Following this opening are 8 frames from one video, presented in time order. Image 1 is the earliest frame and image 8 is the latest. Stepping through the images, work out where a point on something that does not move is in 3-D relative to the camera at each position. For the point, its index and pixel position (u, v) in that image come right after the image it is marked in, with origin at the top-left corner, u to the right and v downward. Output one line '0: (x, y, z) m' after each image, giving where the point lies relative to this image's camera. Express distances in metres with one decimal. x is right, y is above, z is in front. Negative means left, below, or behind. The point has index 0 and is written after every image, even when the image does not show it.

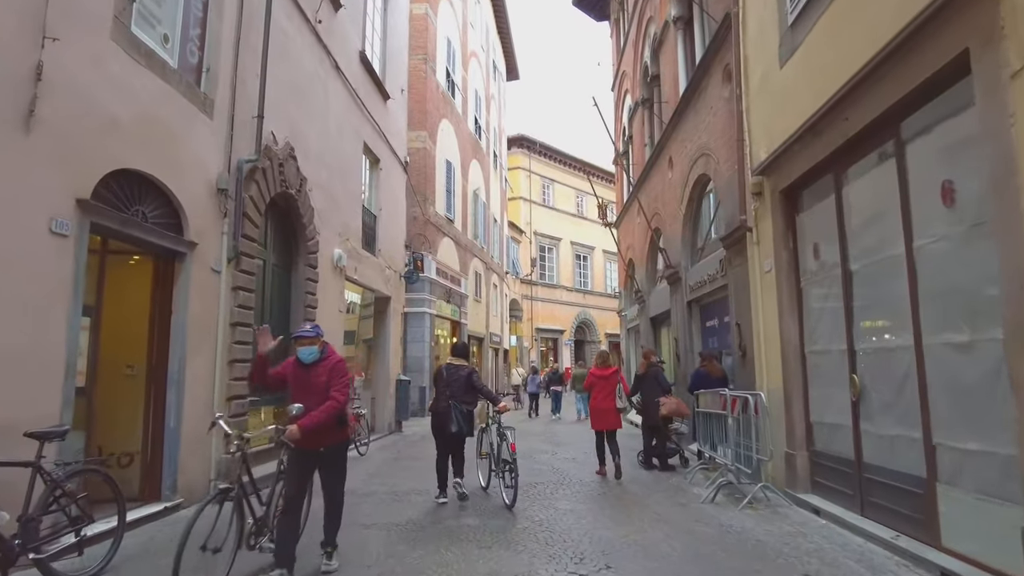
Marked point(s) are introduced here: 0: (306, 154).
0: (-3.1, +2.0, +9.8) m
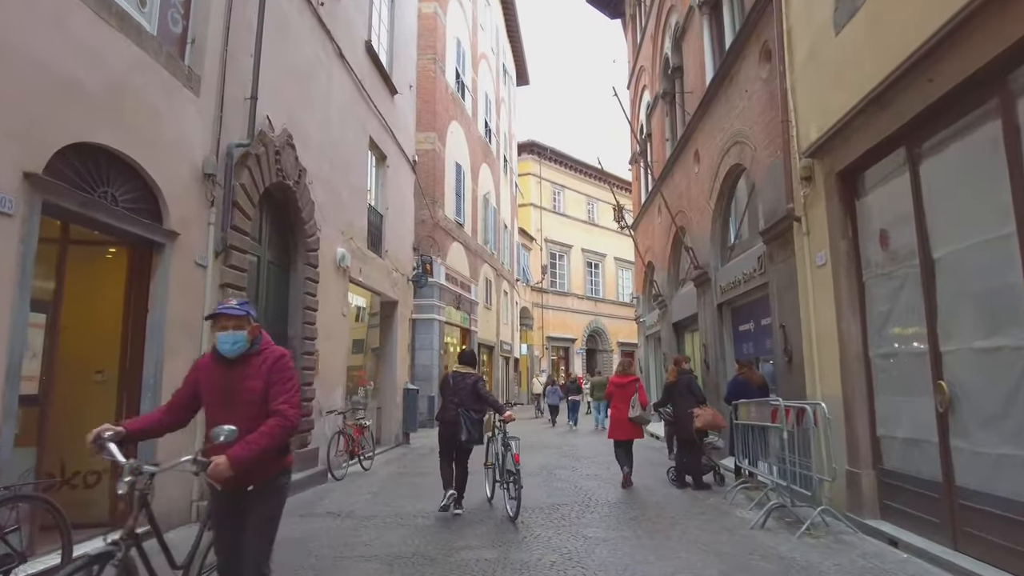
0: (-2.9, +2.0, +9.1) m
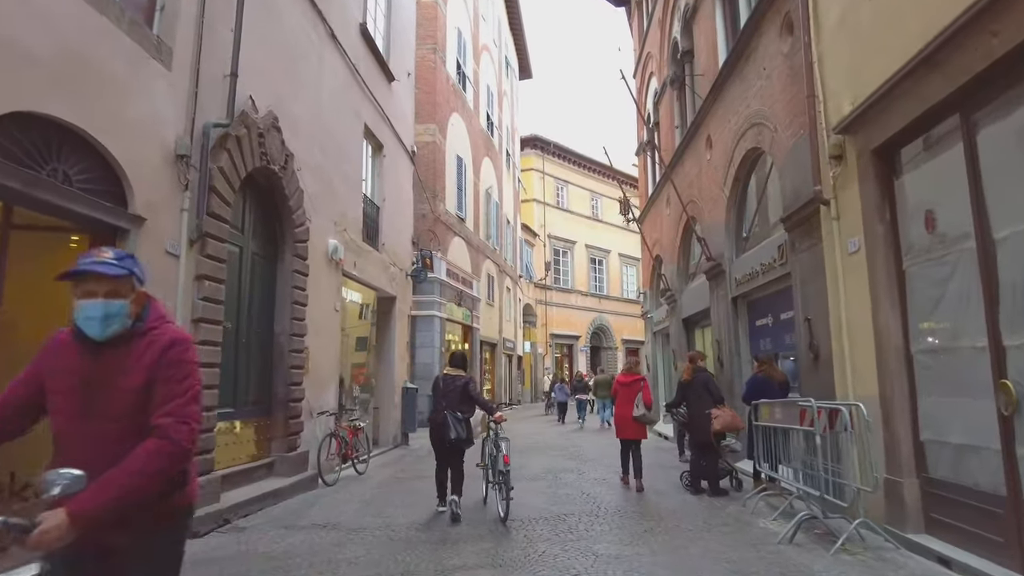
0: (-2.9, +2.1, +8.5) m
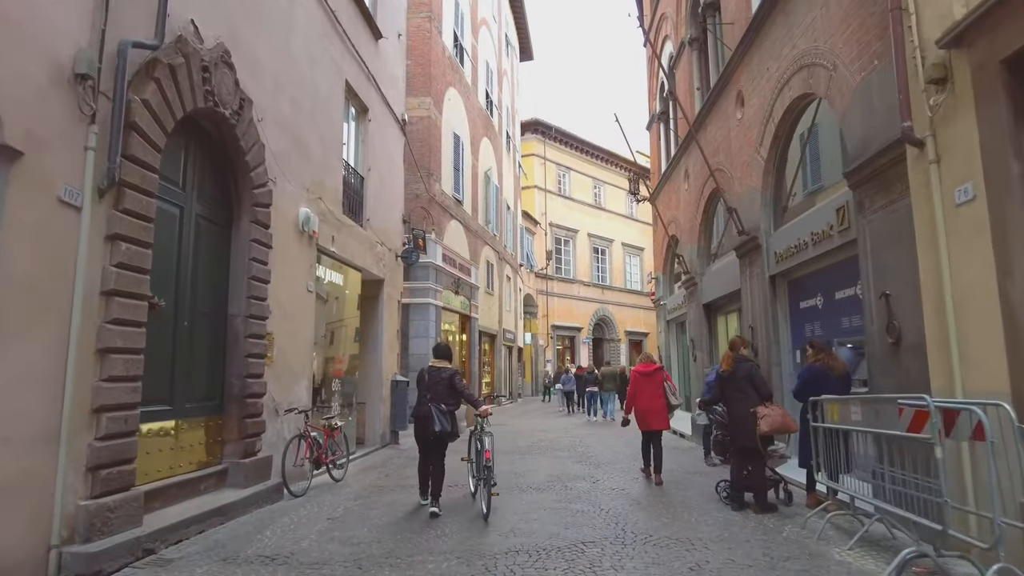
0: (-2.8, +2.4, +7.1) m
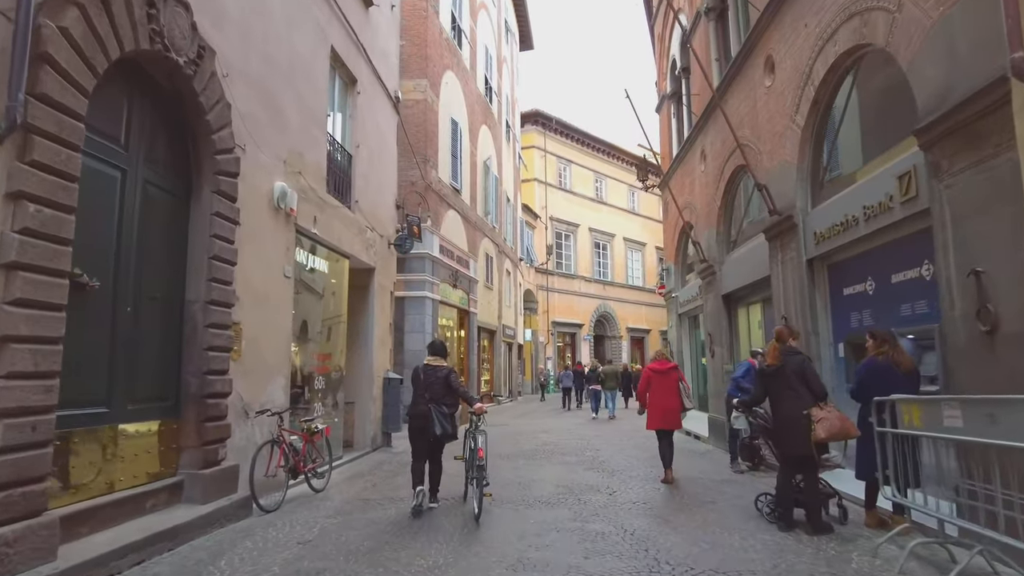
0: (-2.8, +2.6, +6.1) m
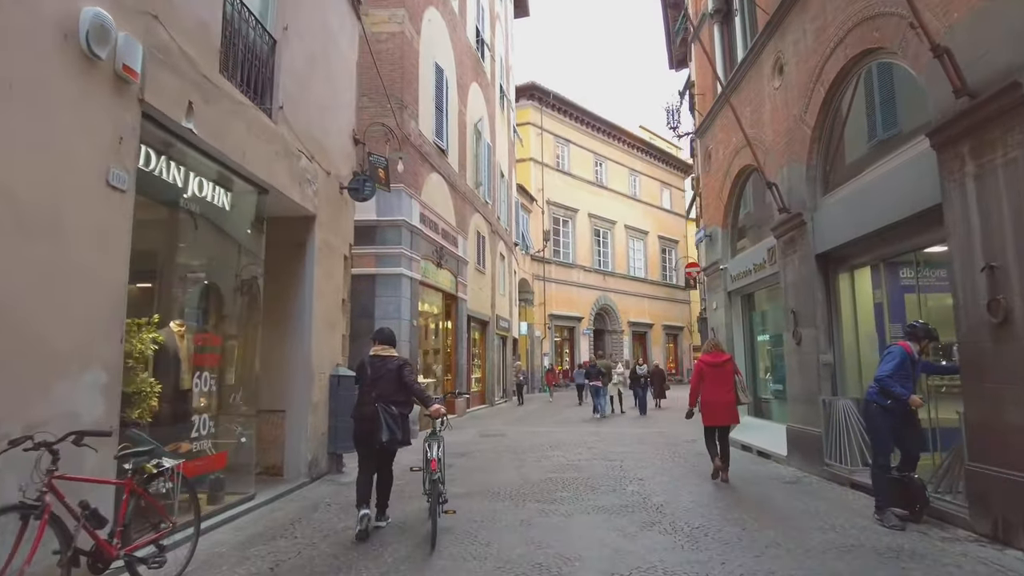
0: (-2.7, +3.1, +2.6) m
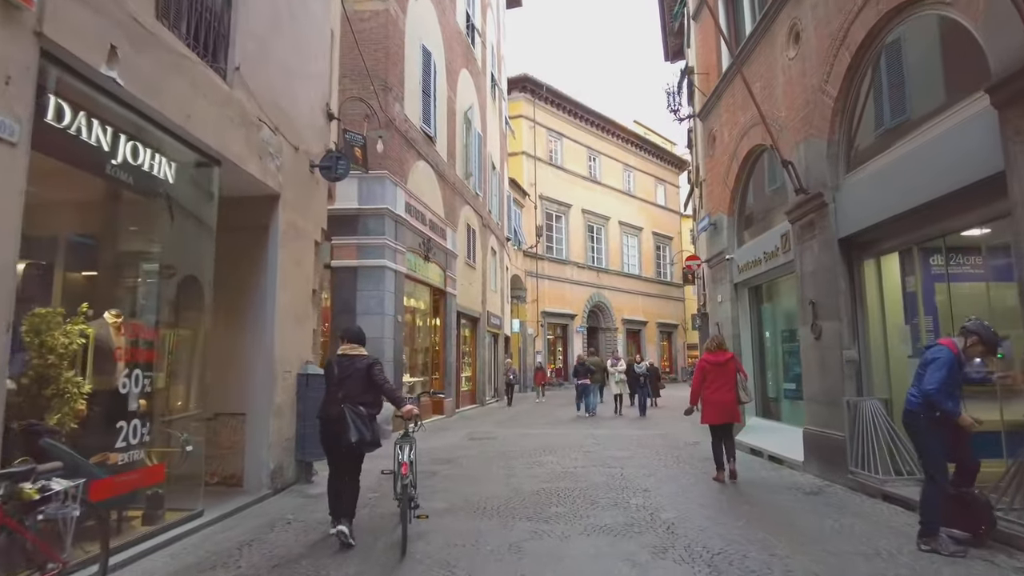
0: (-2.7, +3.2, +1.8) m
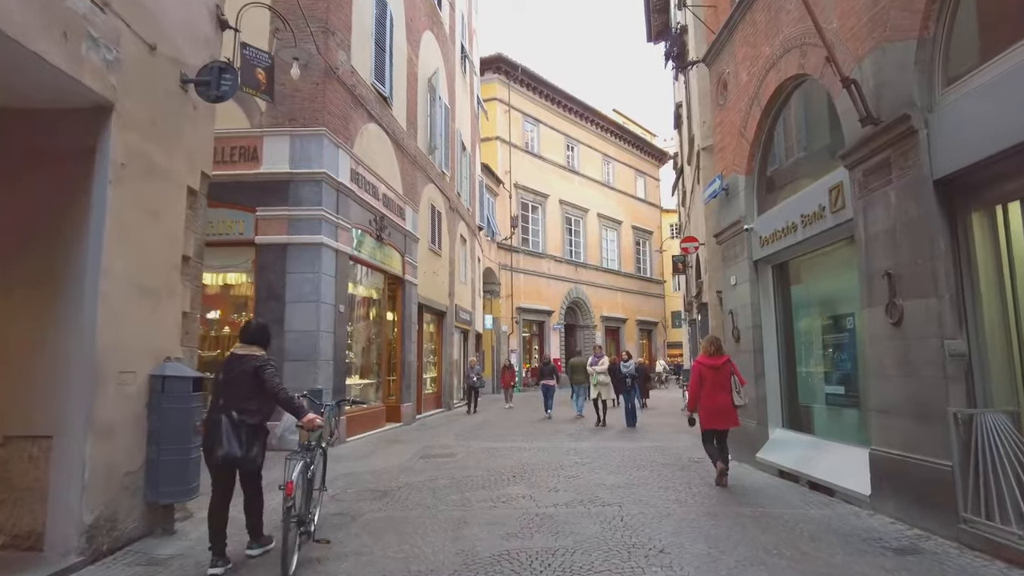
0: (-2.9, +3.5, -0.7) m
